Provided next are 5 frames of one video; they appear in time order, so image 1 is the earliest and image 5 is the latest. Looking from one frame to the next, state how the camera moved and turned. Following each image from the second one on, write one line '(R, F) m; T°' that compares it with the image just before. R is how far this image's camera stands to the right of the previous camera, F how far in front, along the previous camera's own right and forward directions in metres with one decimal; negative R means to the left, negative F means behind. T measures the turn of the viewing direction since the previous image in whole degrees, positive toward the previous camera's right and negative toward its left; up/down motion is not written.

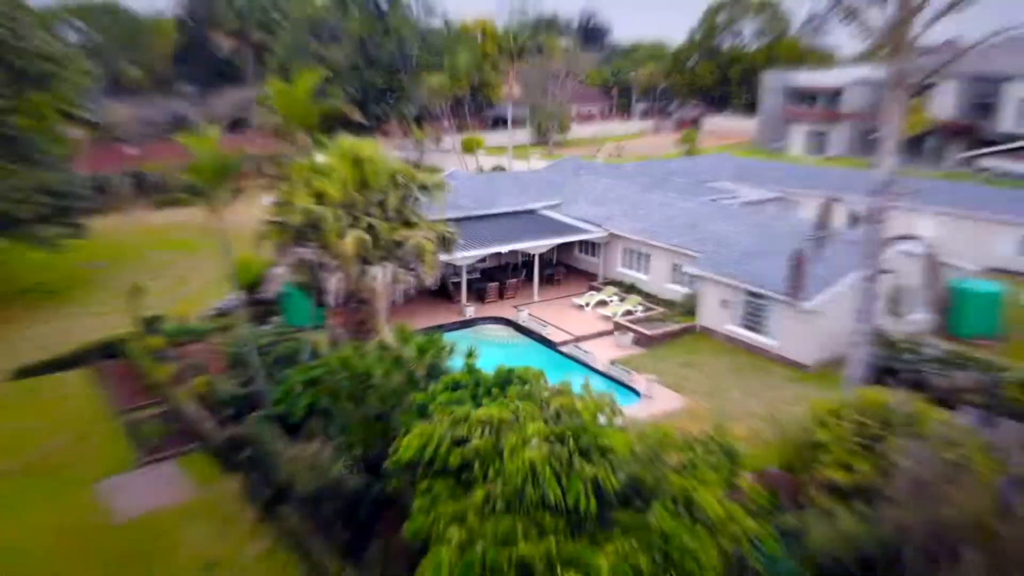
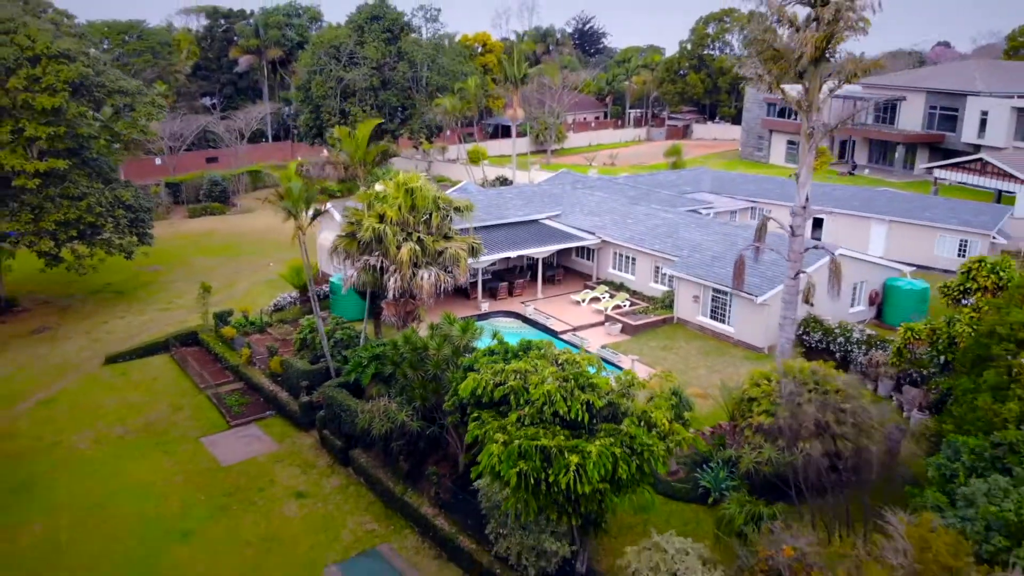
(-0.3, -4.1) m; 0°
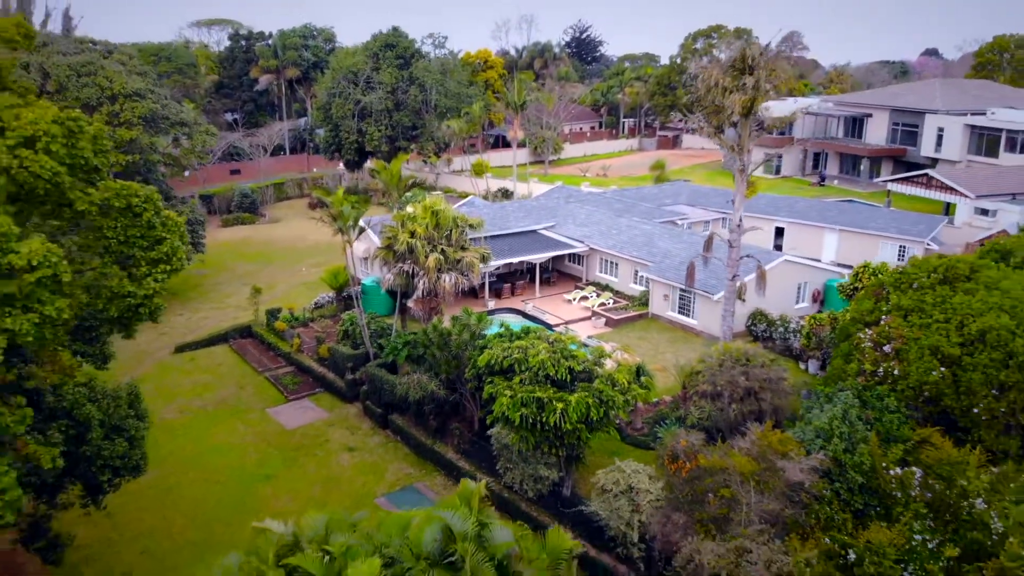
(-0.1, -4.8) m; 0°
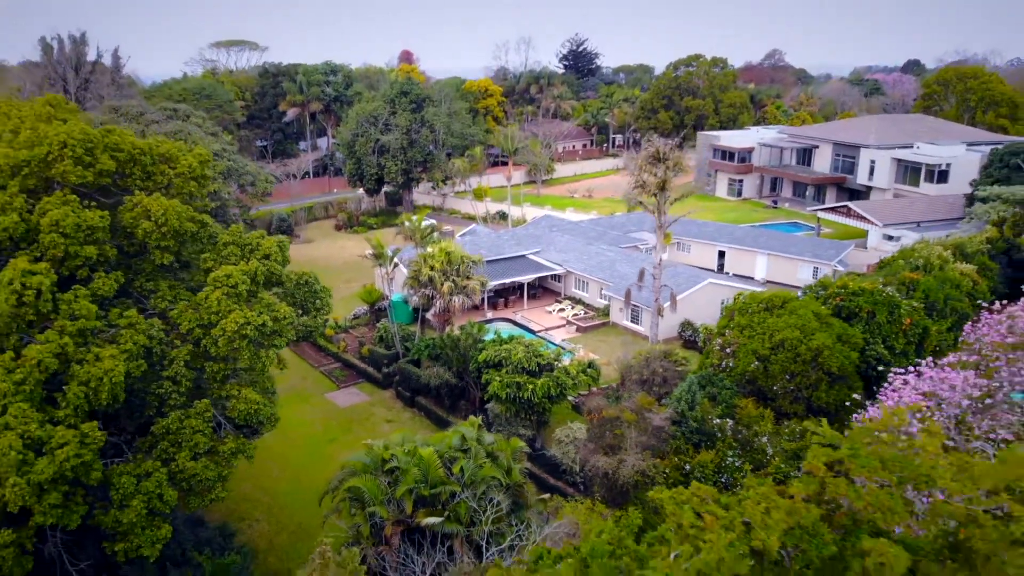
(+0.4, -9.2) m; 0°
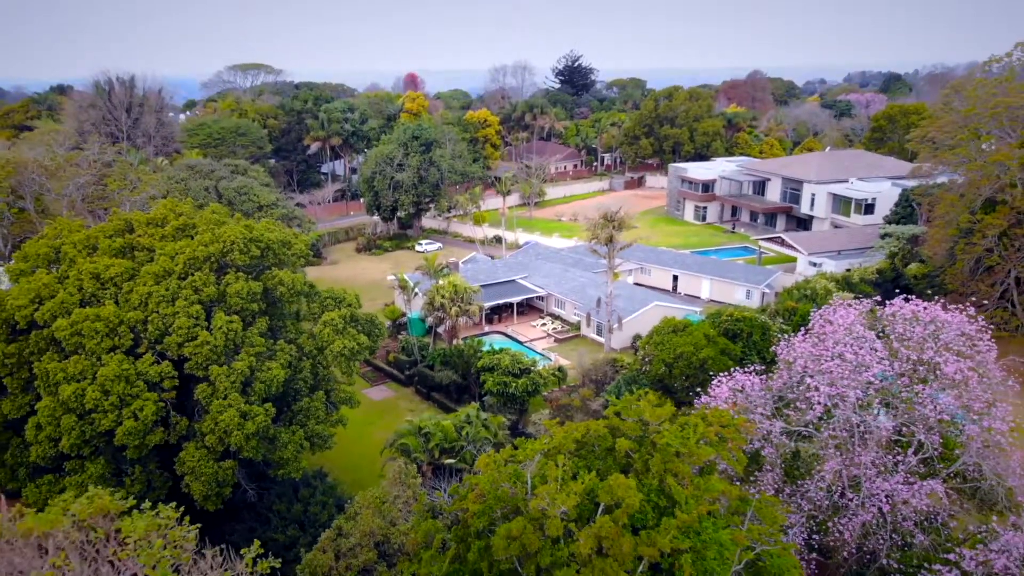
(+0.4, -11.3) m; 0°
